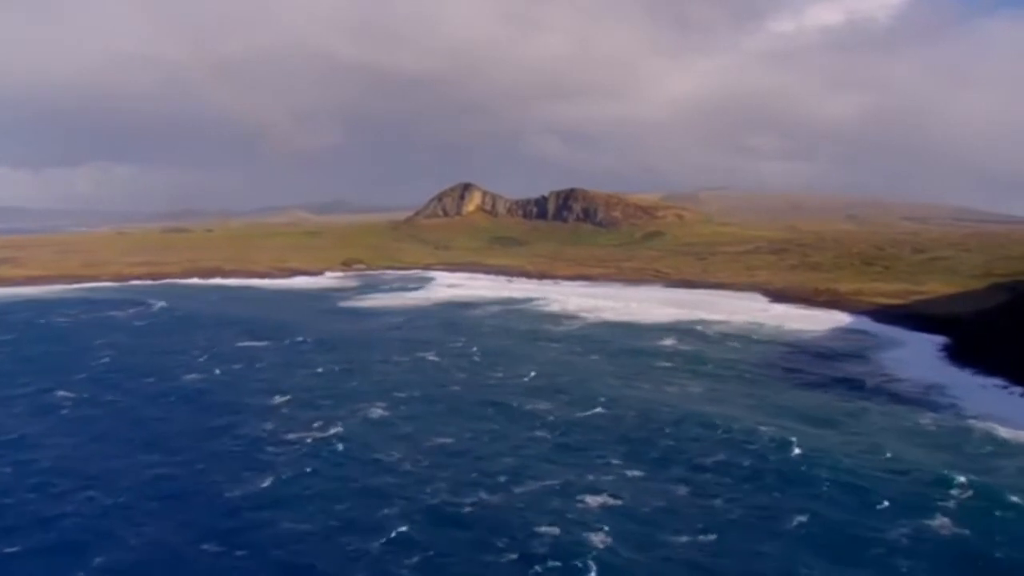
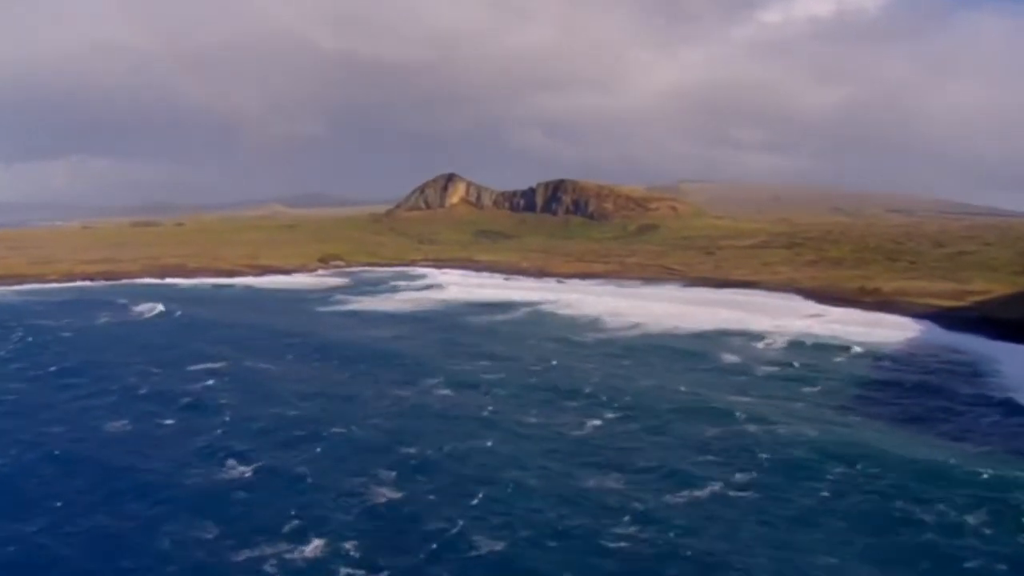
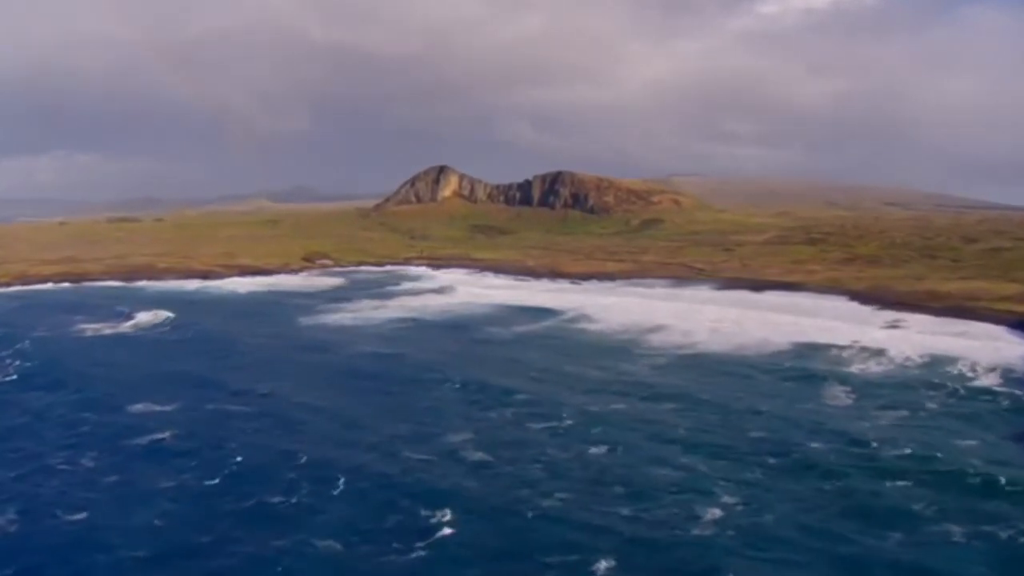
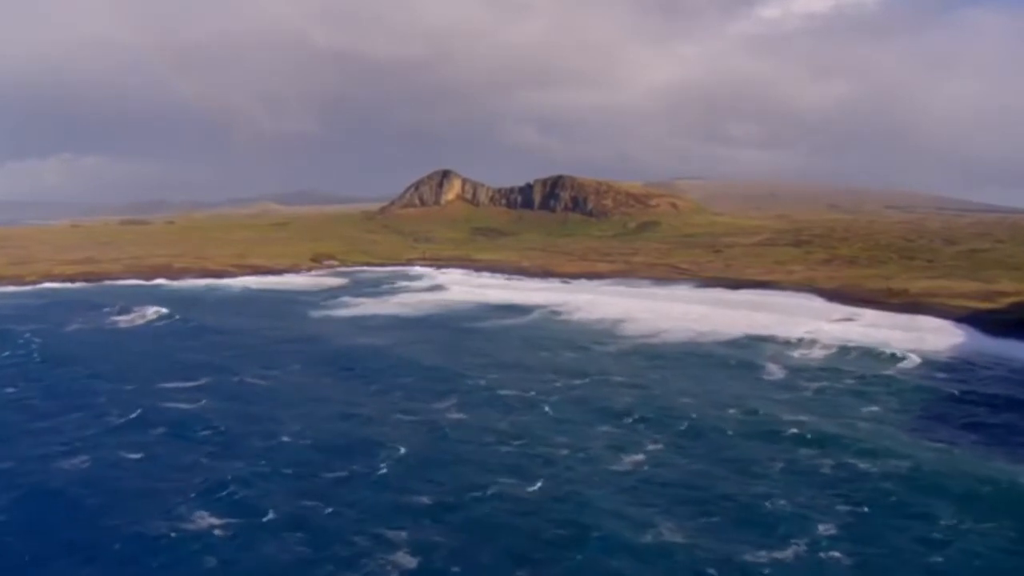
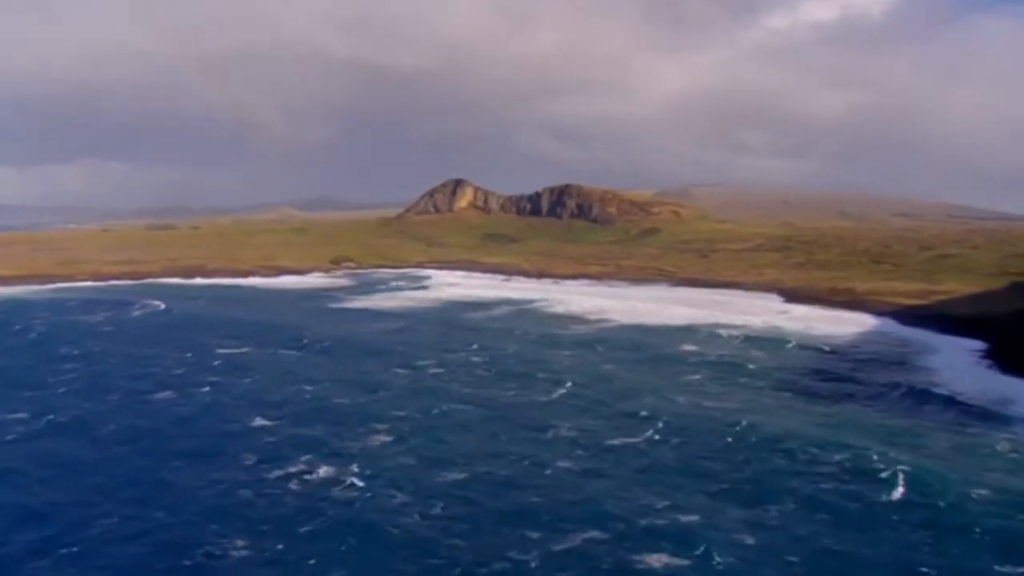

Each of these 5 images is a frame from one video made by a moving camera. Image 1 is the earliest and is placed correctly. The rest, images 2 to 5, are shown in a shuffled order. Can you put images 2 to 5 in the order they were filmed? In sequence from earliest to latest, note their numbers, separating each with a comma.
5, 2, 4, 3
